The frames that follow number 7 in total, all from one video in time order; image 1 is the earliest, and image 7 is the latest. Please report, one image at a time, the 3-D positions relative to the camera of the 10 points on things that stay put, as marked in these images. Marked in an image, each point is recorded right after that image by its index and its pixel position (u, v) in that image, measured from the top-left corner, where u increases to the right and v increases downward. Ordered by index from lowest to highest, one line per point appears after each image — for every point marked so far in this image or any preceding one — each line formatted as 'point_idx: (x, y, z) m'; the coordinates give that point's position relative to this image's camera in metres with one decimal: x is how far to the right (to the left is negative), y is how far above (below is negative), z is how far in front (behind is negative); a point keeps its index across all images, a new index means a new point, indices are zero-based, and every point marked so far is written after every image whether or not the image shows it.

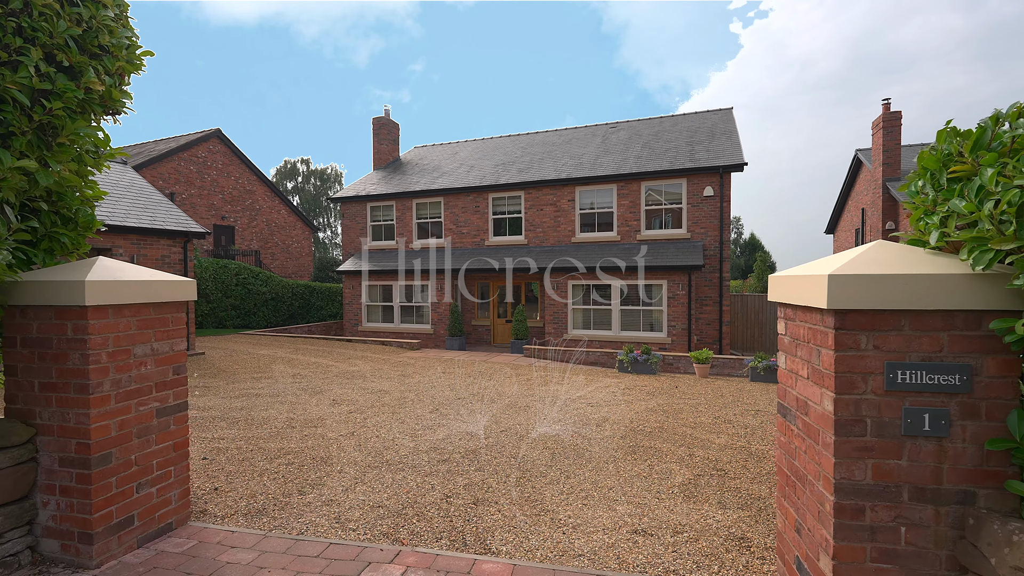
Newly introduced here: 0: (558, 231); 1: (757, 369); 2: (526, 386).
0: (+1.5, +1.9, +15.5) m
1: (+4.7, -1.6, +9.1) m
2: (+0.3, -1.7, +8.0) m
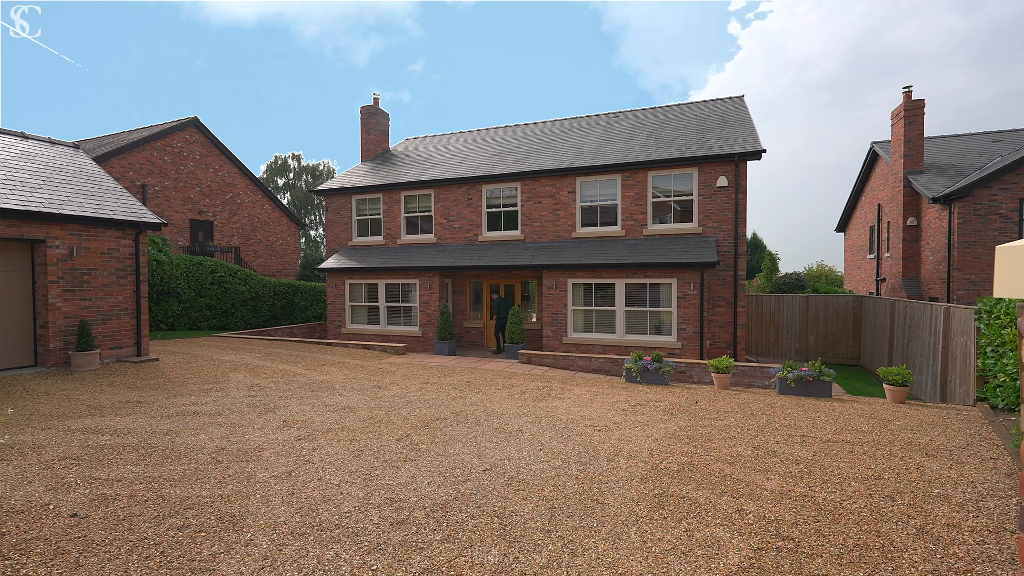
0: (+1.4, +1.9, +14.3) m
1: (+4.6, -1.6, +7.9) m
2: (+0.1, -1.6, +6.7) m
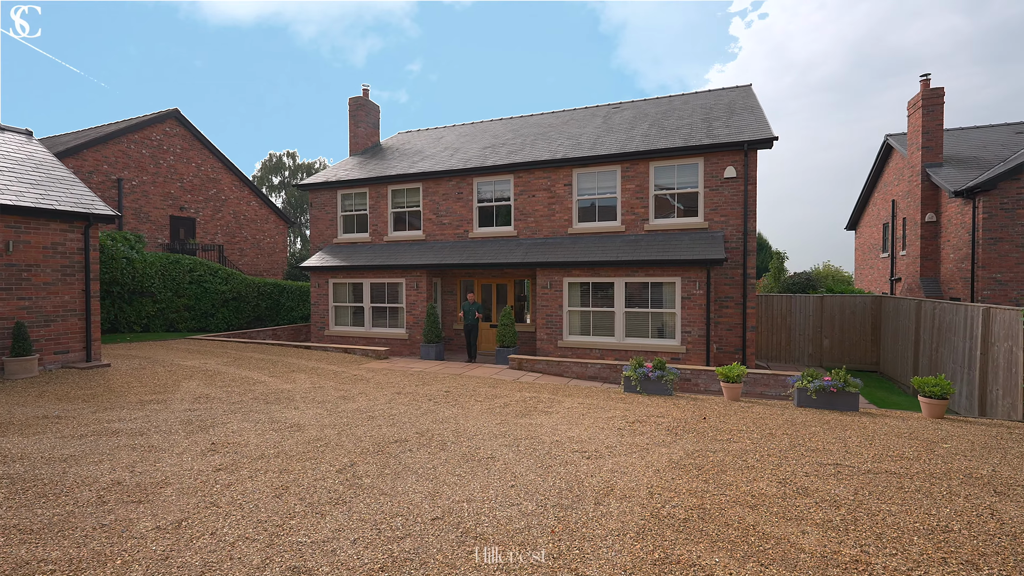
0: (+1.1, +1.9, +13.3) m
1: (+4.3, -1.6, +7.0) m
2: (-0.1, -1.6, +5.8) m
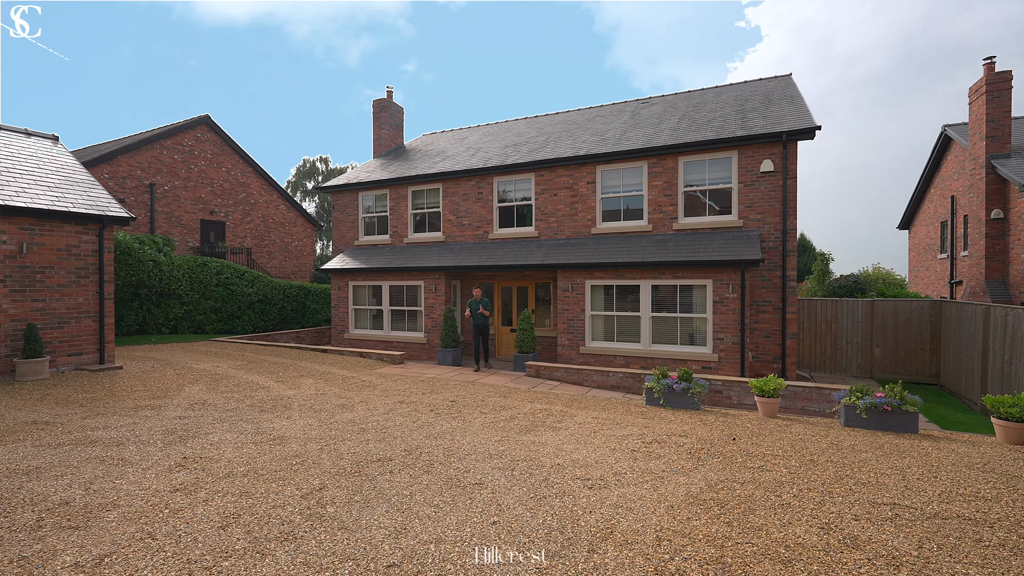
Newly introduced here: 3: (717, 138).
0: (+1.7, +1.8, +12.7) m
1: (+4.4, -1.6, +6.1) m
2: (-0.1, -1.6, +5.3) m
3: (+4.7, +3.5, +11.0) m
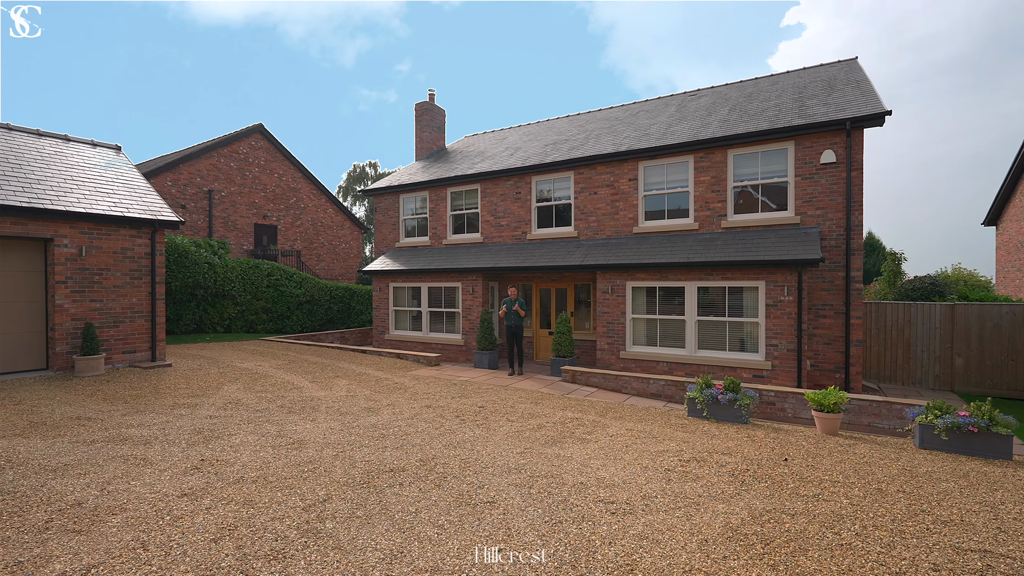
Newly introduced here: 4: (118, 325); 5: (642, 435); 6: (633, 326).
0: (+2.7, +1.8, +12.2) m
1: (+4.8, -1.6, +5.3) m
2: (+0.2, -1.6, +5.0) m
3: (+5.6, +3.4, +10.1) m
4: (-7.4, -0.7, +8.8) m
5: (+1.5, -1.7, +5.5) m
6: (+2.8, -0.9, +11.0) m
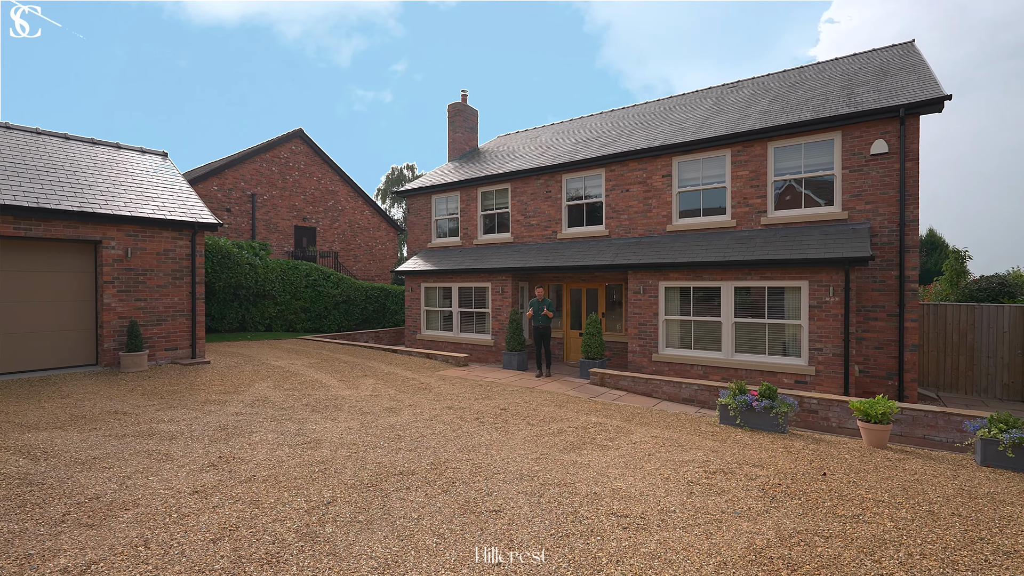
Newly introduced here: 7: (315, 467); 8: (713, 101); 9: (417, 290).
0: (+3.4, +1.8, +11.8) m
1: (+4.9, -1.6, +4.8) m
2: (+0.3, -1.6, +4.8) m
3: (+6.1, +3.4, +9.5) m
4: (-6.9, -0.7, +9.2) m
5: (+1.7, -1.7, +5.2) m
6: (+3.5, -0.9, +10.6) m
7: (-1.7, -1.6, +4.1) m
8: (+5.8, +5.4, +13.6) m
9: (-3.1, -0.1, +15.1) m
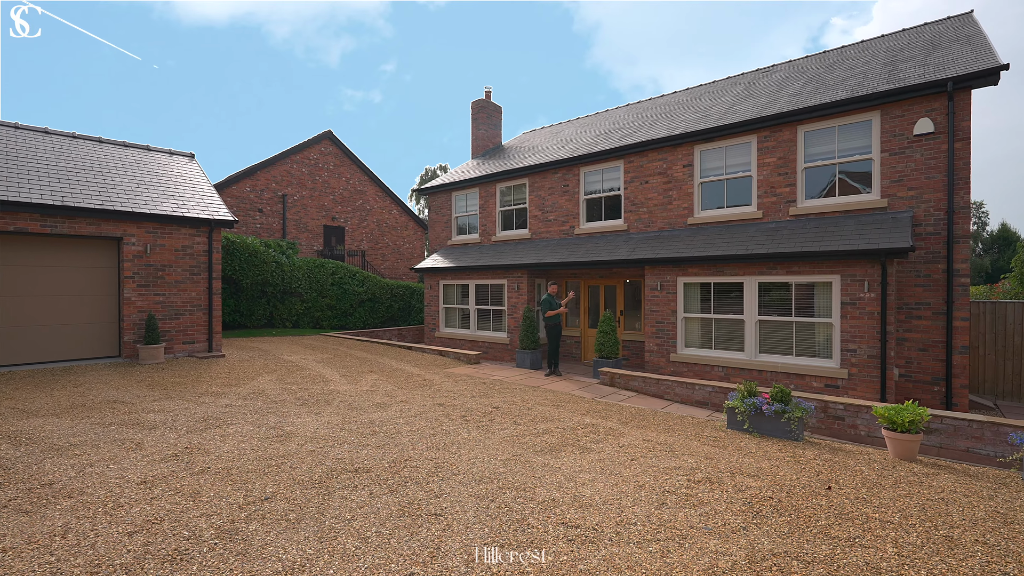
0: (+3.7, +1.9, +11.2) m
1: (+4.7, -1.5, +4.1) m
2: (+0.1, -1.5, +4.5) m
3: (+6.2, +3.5, +8.7) m
4: (-6.7, -0.6, +9.5) m
5: (+1.5, -1.6, +4.8) m
6: (+3.7, -0.8, +10.1) m
7: (-2.0, -1.5, +4.0) m
8: (+6.2, +5.5, +12.8) m
9: (-2.4, 0.0, +15.1) m
